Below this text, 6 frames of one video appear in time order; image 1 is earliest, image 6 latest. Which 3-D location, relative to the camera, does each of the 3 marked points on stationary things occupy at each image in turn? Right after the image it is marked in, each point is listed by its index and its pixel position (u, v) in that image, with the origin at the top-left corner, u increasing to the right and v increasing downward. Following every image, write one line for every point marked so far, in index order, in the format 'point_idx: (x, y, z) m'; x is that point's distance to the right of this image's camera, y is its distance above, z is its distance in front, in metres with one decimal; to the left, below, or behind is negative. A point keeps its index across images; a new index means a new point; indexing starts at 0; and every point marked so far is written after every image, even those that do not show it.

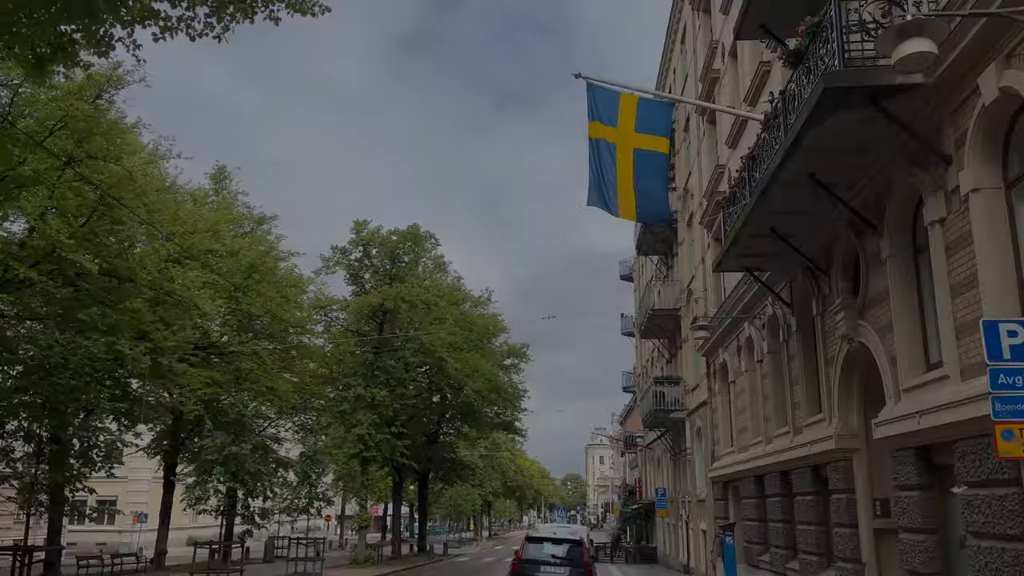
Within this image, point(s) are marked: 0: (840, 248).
0: (+4.0, +0.5, +10.0) m
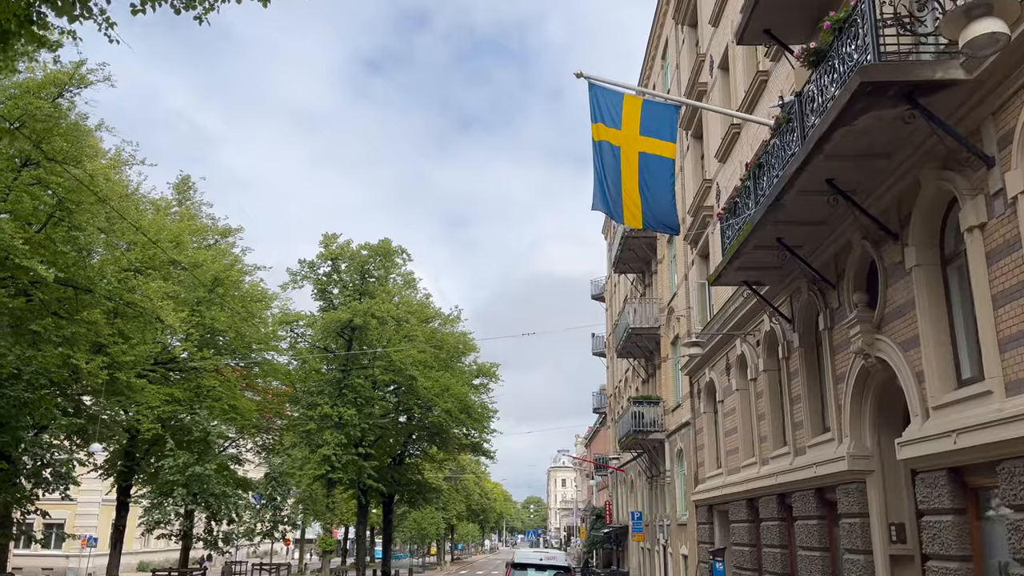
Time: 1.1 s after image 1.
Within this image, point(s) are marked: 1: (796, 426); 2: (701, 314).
0: (+4.0, +0.4, +9.6) m
1: (+4.1, -2.0, +11.9) m
2: (+4.3, -0.6, +18.7) m
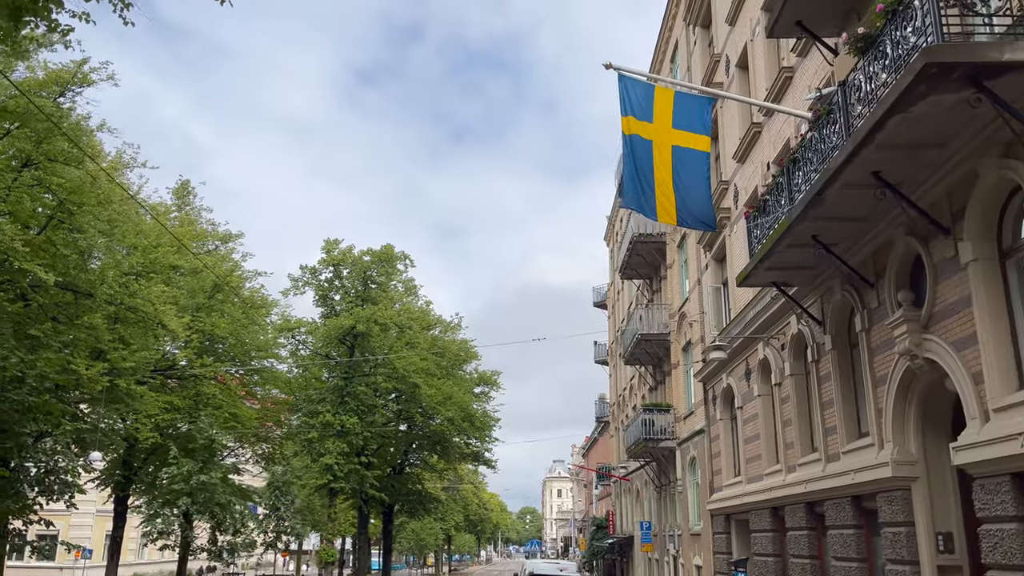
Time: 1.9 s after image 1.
0: (+4.3, +0.4, +9.2) m
1: (+4.4, -2.0, +11.5) m
2: (+4.6, -0.7, +18.3) m
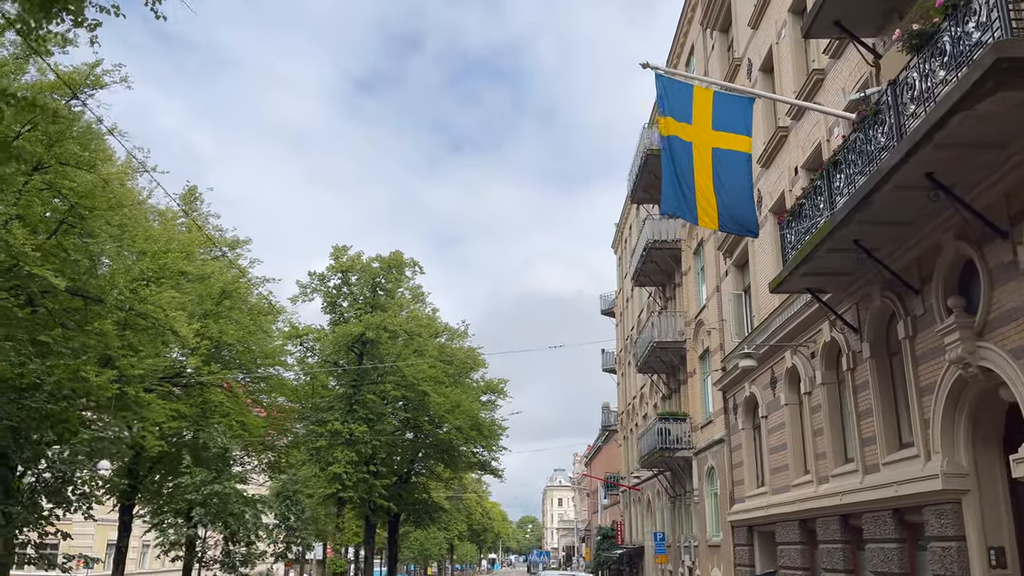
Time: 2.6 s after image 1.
0: (+4.7, +0.3, +8.9) m
1: (+4.8, -2.1, +11.2) m
2: (+5.0, -0.8, +18.0) m
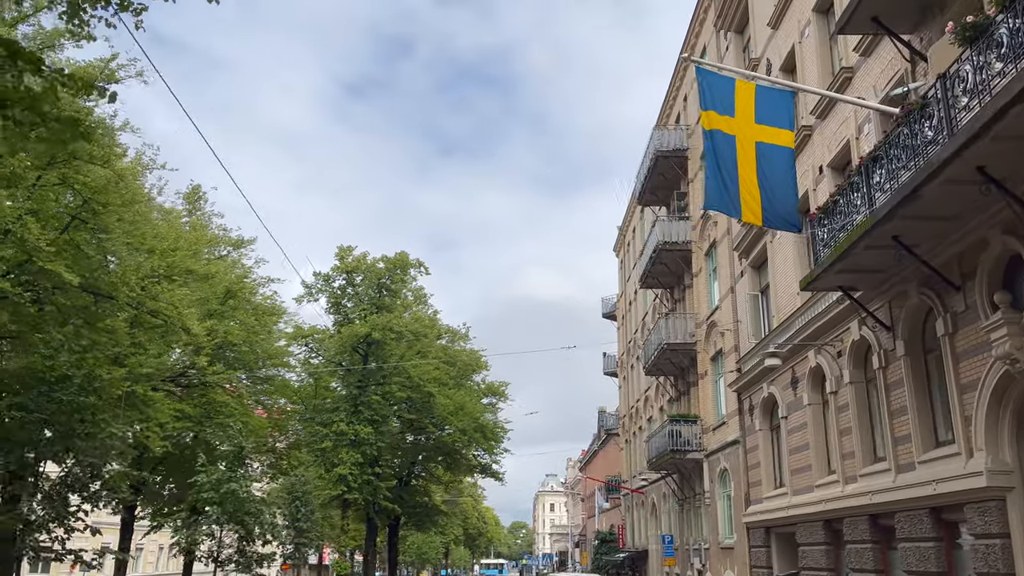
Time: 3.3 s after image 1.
0: (+5.2, +0.4, +8.9) m
1: (+5.3, -2.1, +11.1) m
2: (+5.3, -0.9, +18.0) m
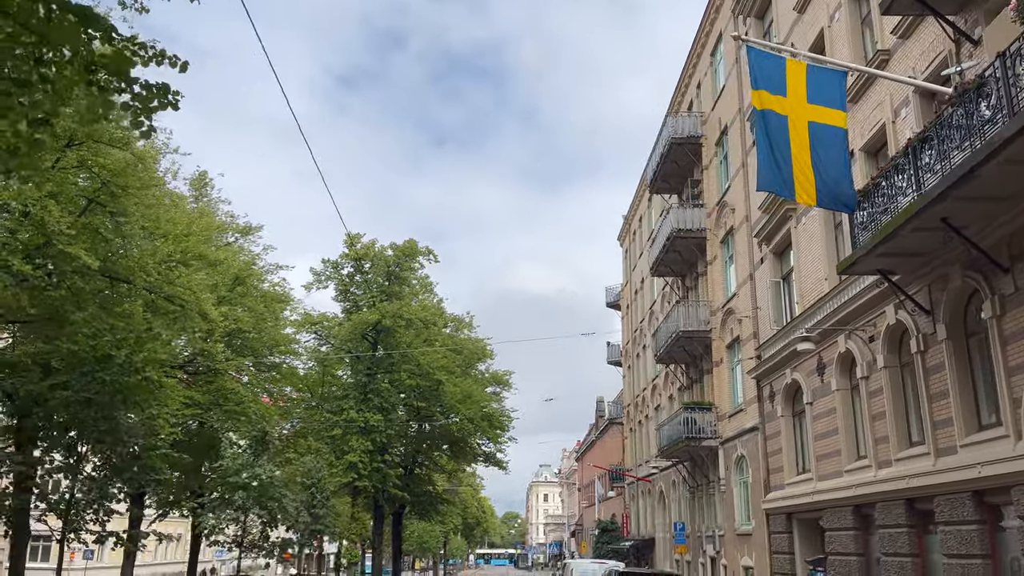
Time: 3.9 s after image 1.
0: (+5.7, +0.6, +8.8) m
1: (+5.8, -1.8, +11.1) m
2: (+5.8, -0.6, +17.9) m
